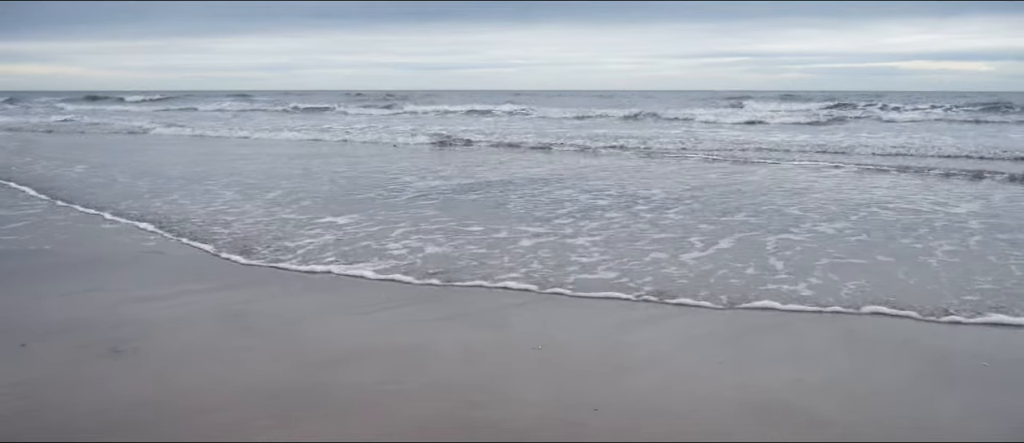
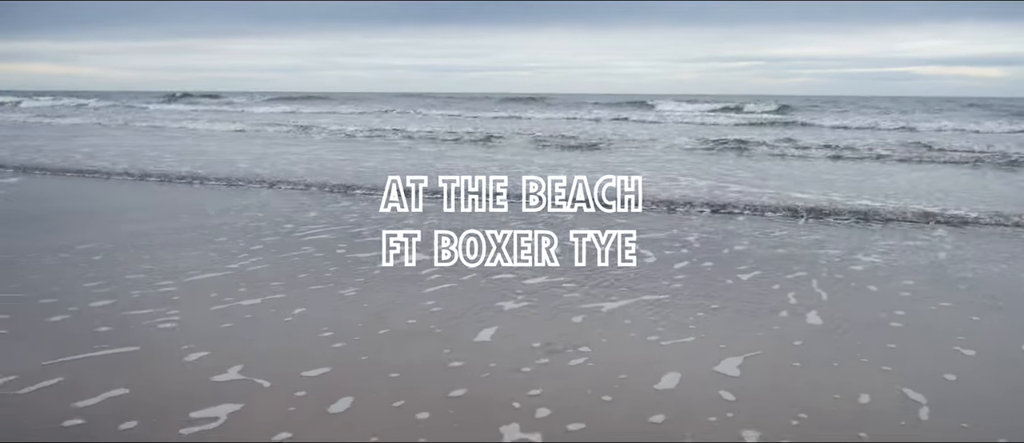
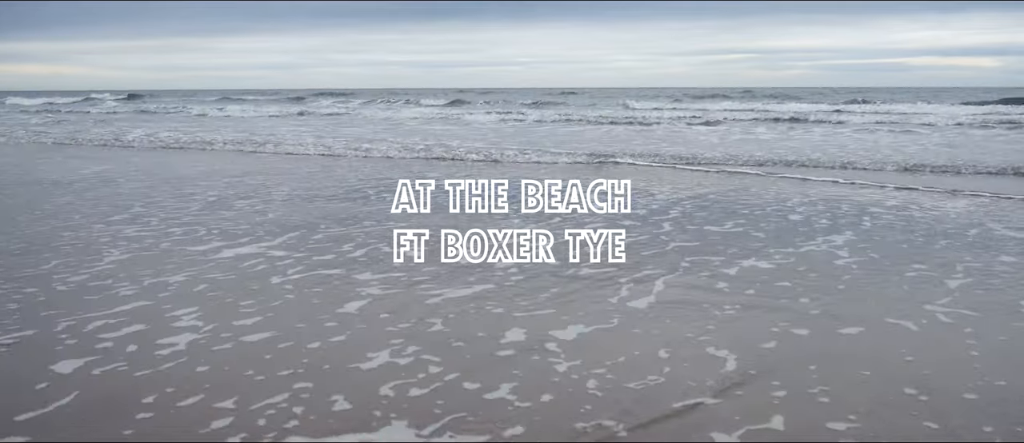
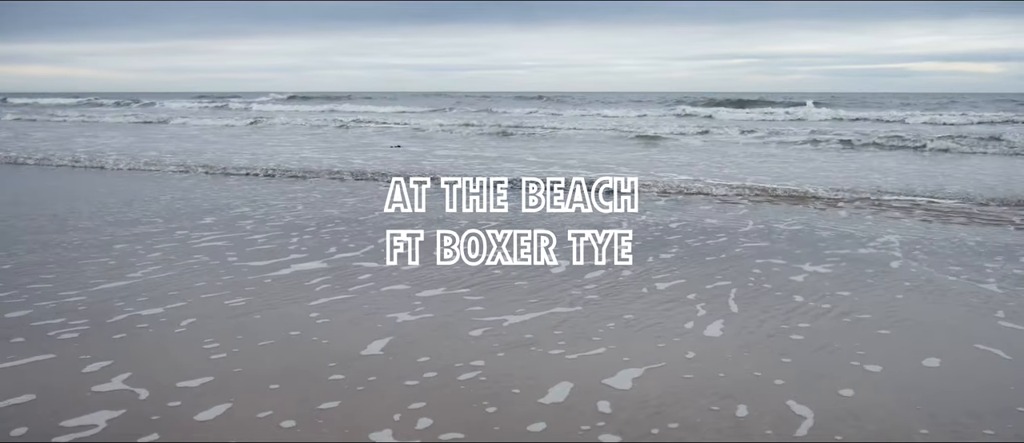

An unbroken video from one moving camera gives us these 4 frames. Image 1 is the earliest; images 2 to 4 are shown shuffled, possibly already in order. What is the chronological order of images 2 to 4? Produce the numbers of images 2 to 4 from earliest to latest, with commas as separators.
3, 4, 2
